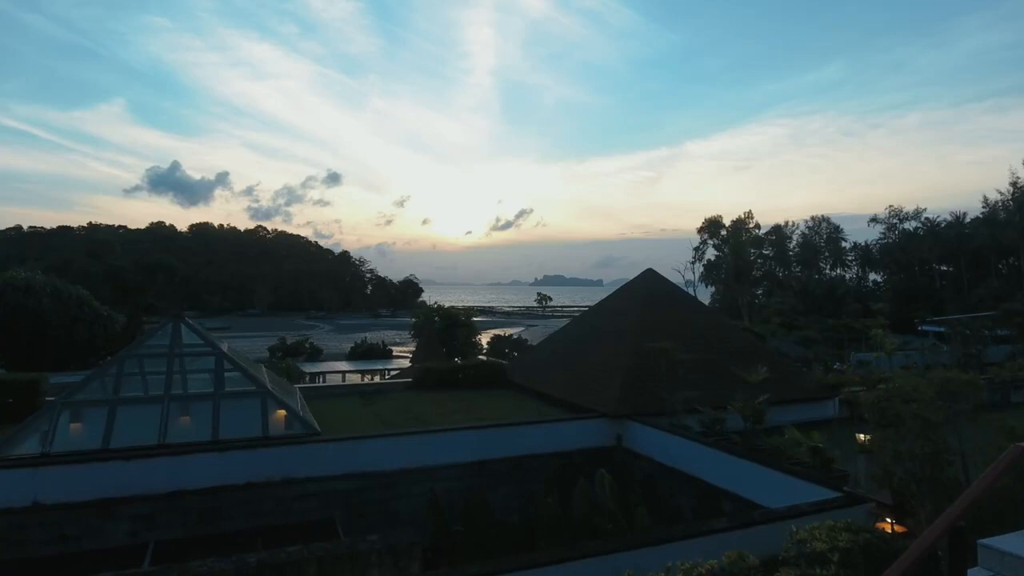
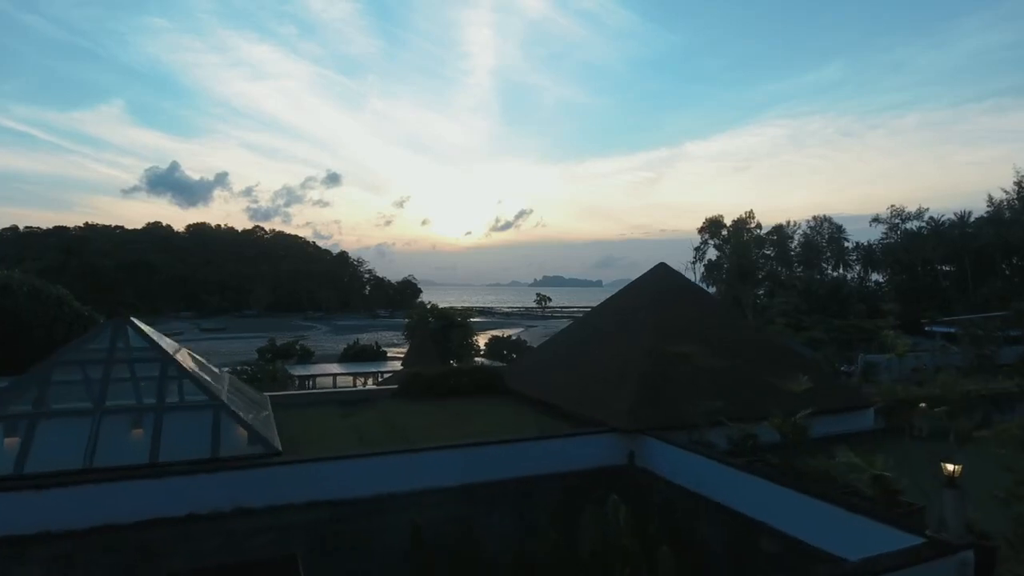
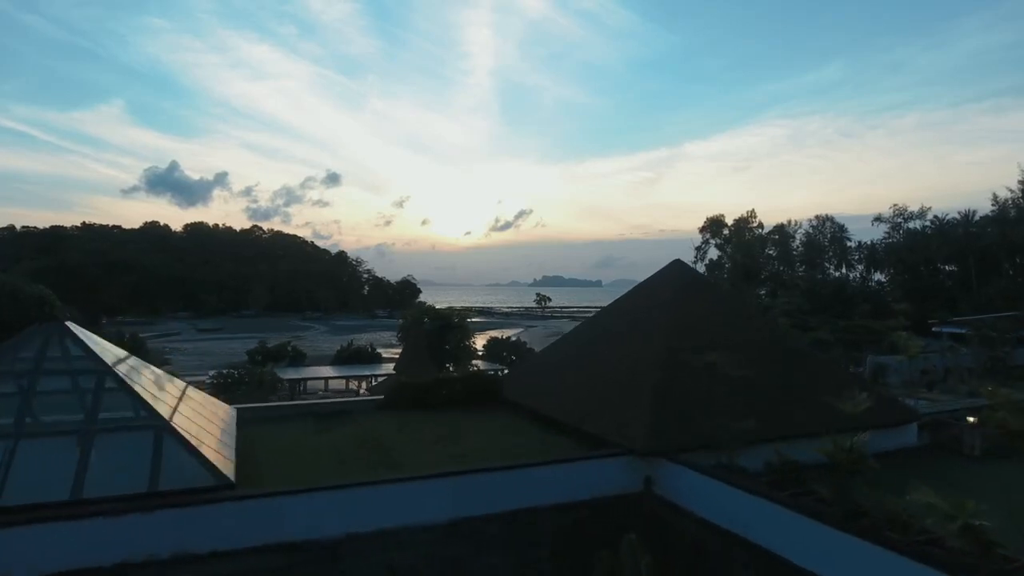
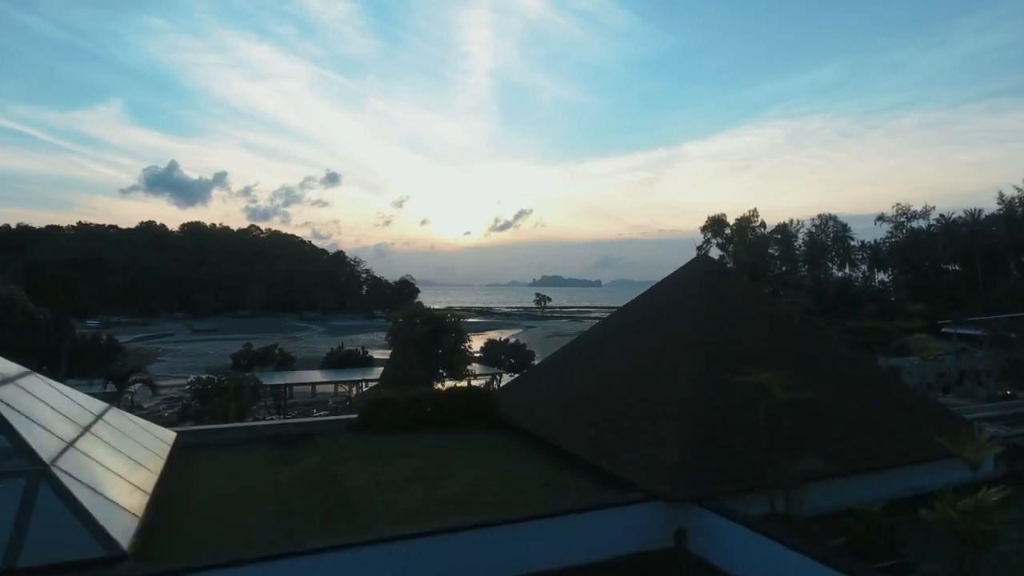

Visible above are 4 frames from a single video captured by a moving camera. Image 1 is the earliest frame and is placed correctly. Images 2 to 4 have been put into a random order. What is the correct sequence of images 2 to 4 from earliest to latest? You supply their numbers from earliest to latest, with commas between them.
2, 3, 4
